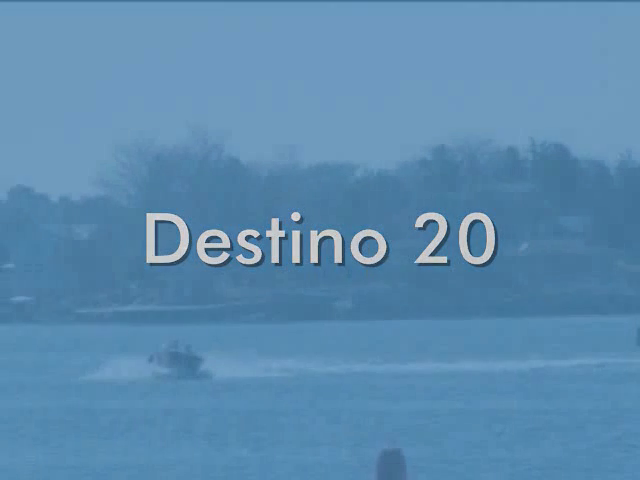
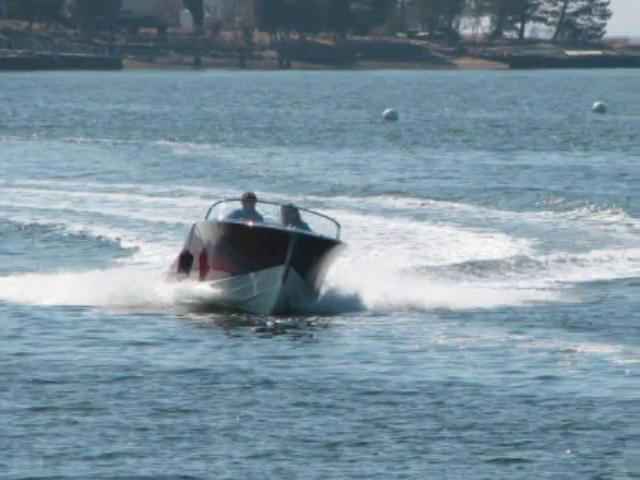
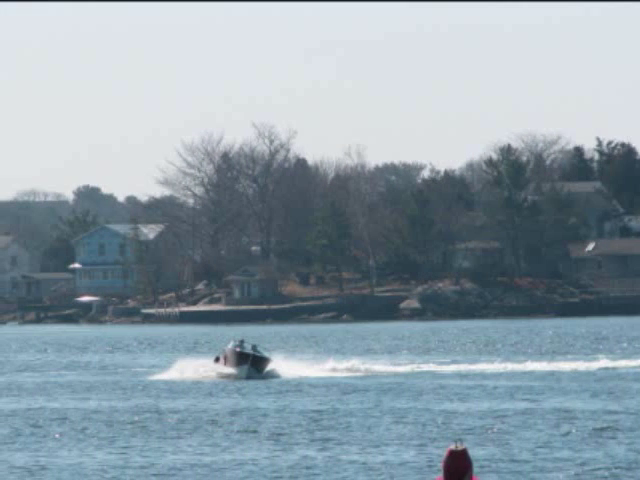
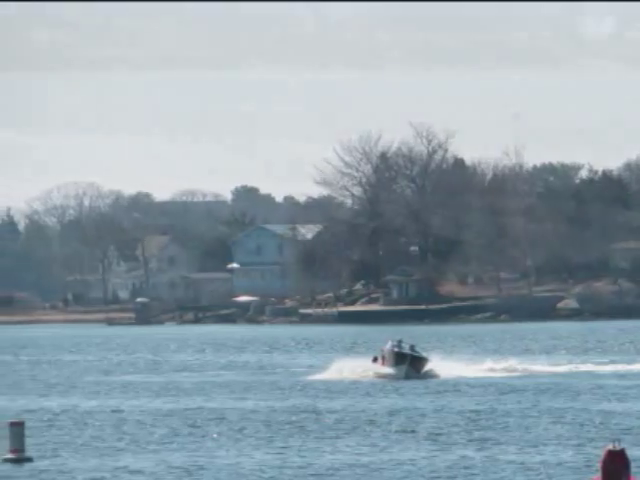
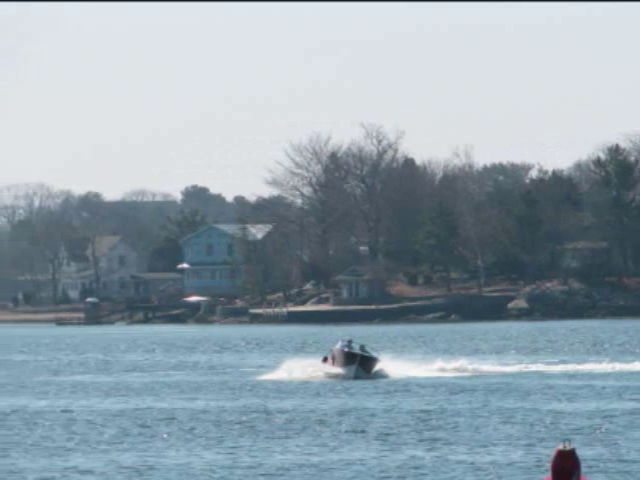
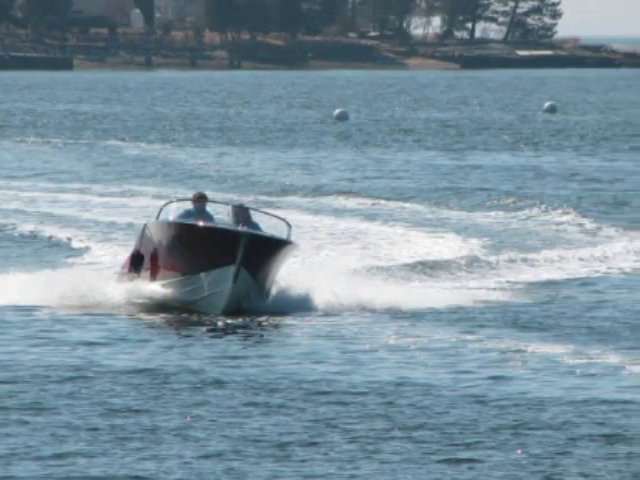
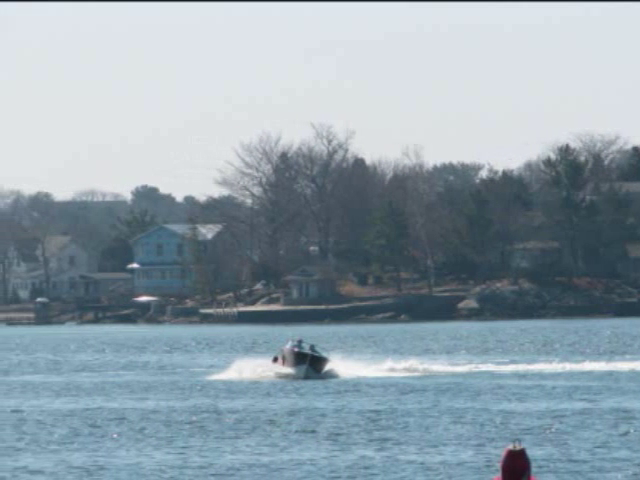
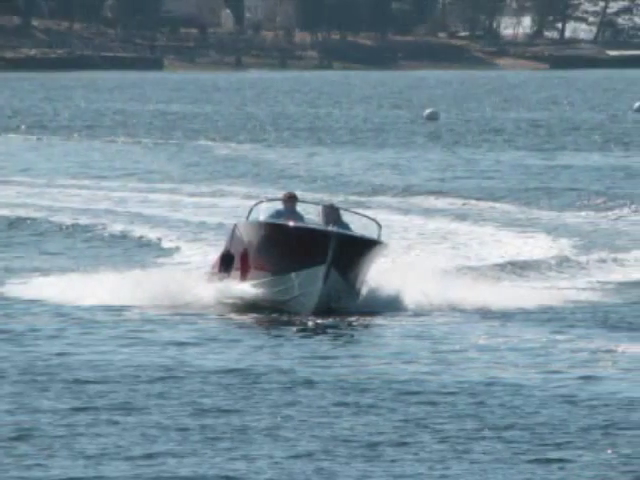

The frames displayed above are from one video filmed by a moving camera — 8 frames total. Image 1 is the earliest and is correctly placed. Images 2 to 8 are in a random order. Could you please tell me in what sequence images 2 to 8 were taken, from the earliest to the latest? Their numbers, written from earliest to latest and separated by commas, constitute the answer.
3, 7, 5, 4, 8, 2, 6
